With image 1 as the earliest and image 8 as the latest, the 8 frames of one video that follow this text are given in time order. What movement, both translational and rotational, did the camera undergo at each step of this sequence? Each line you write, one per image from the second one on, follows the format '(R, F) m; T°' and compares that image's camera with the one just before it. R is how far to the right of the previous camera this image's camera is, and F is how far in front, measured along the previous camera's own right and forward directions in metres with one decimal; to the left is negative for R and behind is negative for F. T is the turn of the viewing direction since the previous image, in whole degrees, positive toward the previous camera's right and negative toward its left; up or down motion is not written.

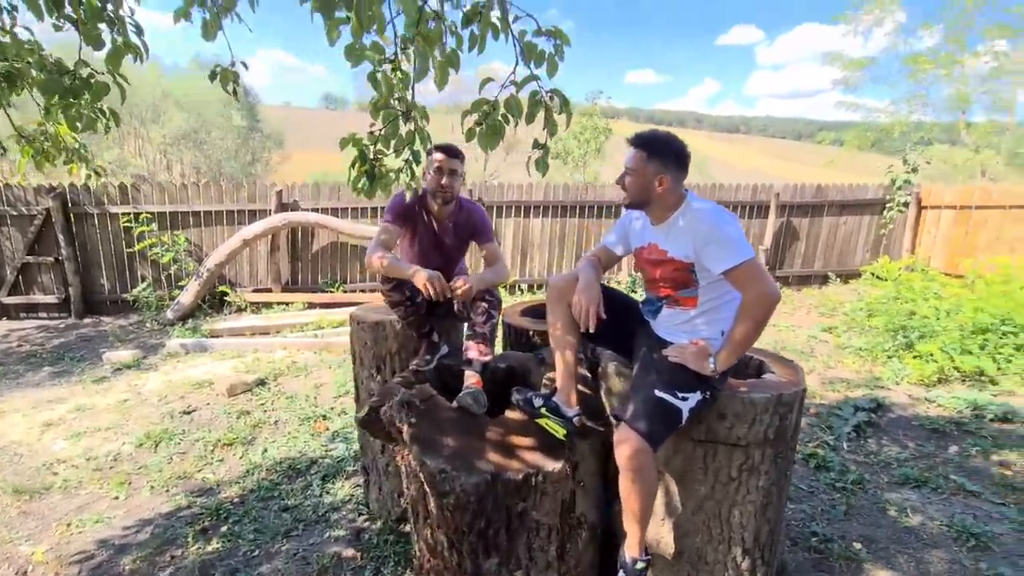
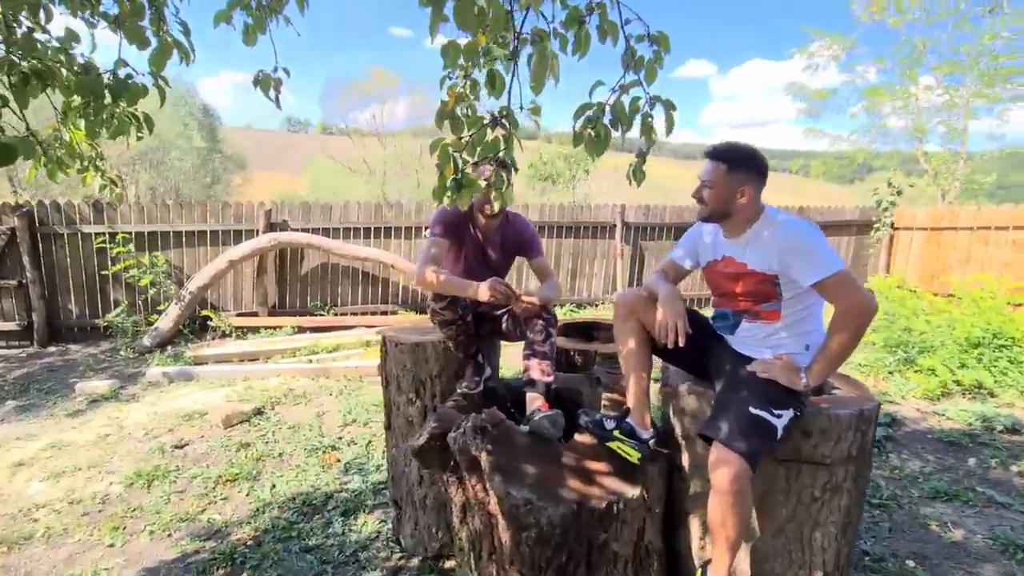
(-0.5, +0.2) m; +5°
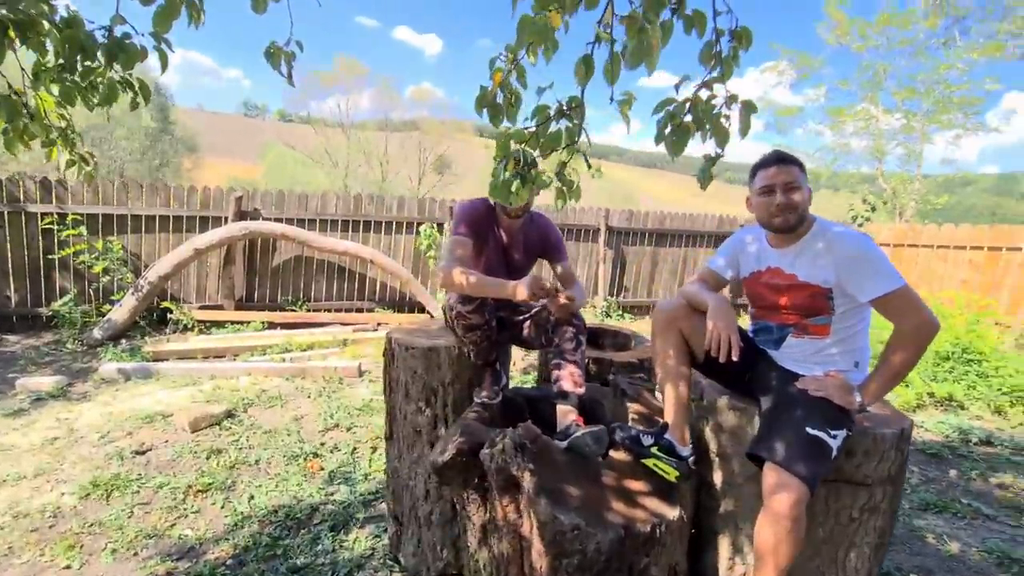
(-0.3, +0.2) m; +5°
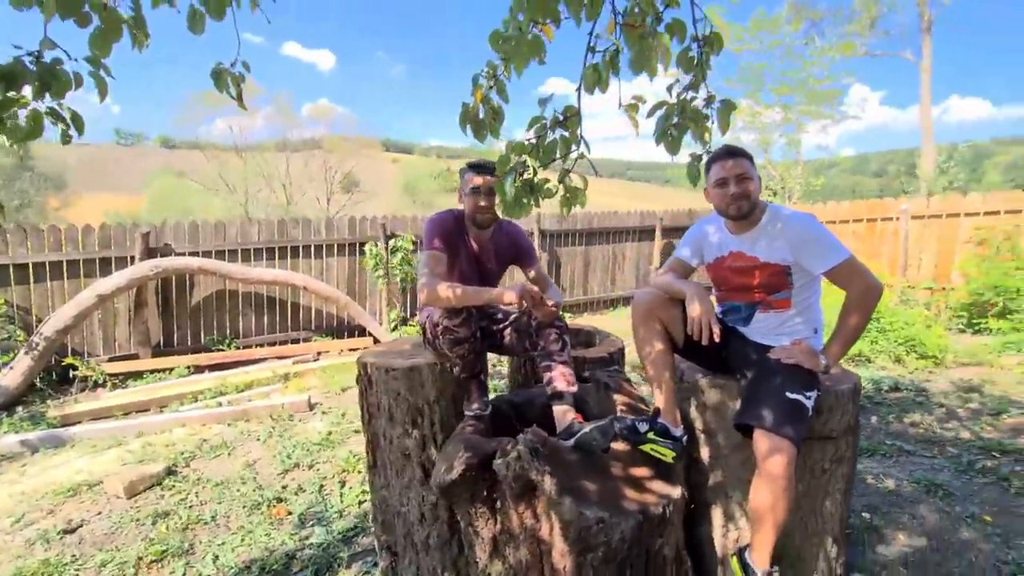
(-0.3, 0.0) m; +10°
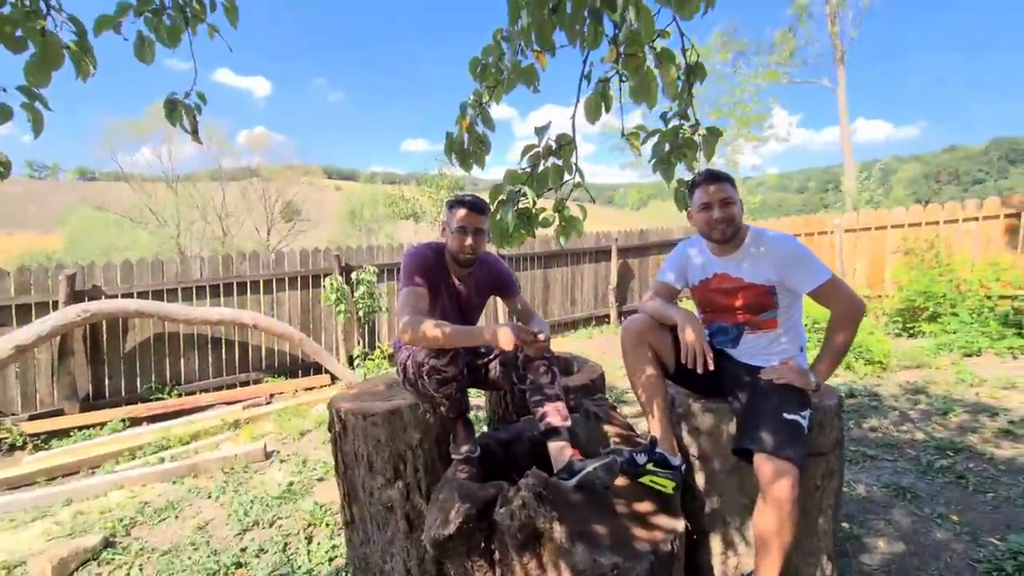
(-0.2, +0.1) m; +6°
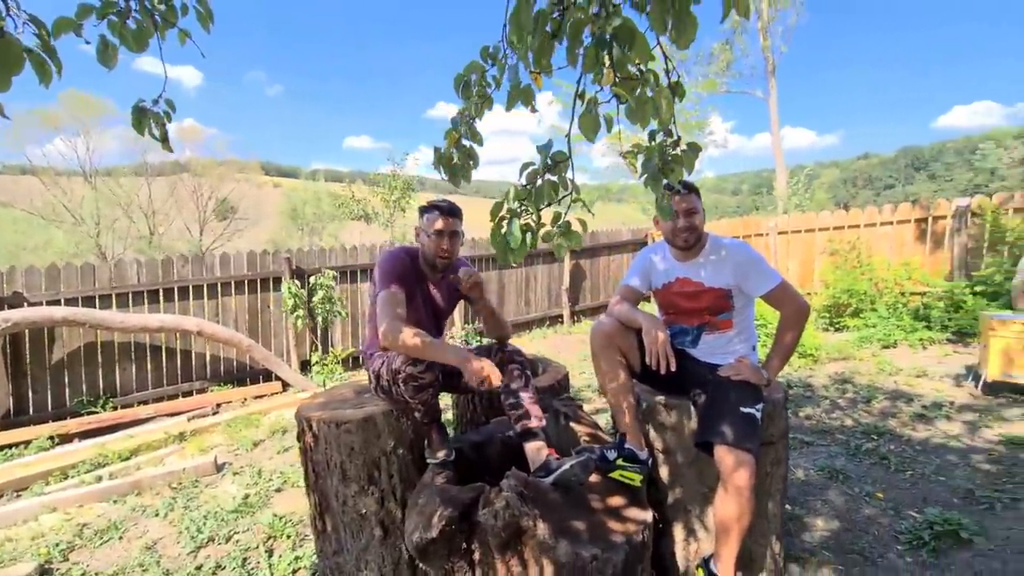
(-0.1, -0.1) m; +6°
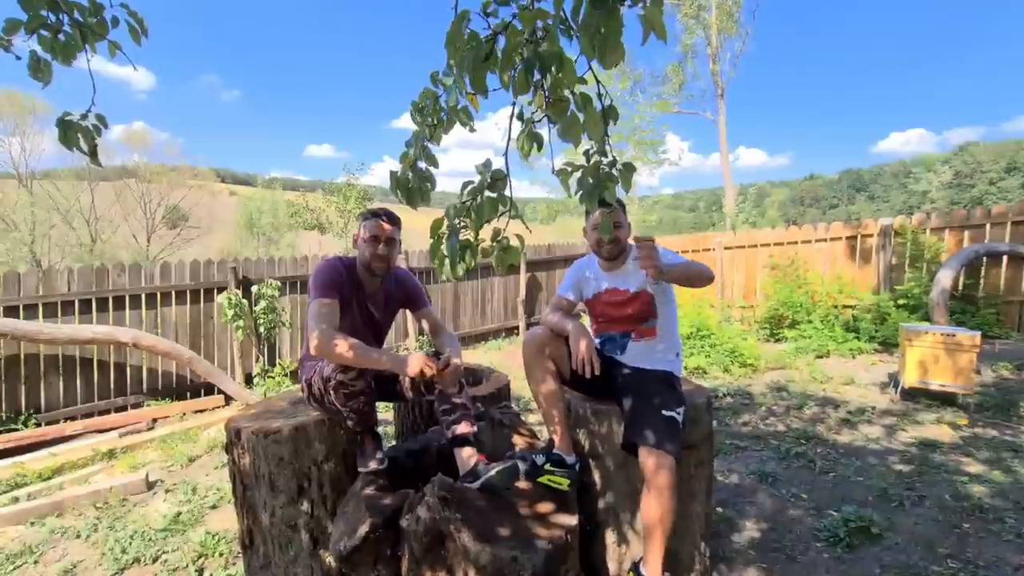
(+0.1, -0.1) m; +4°
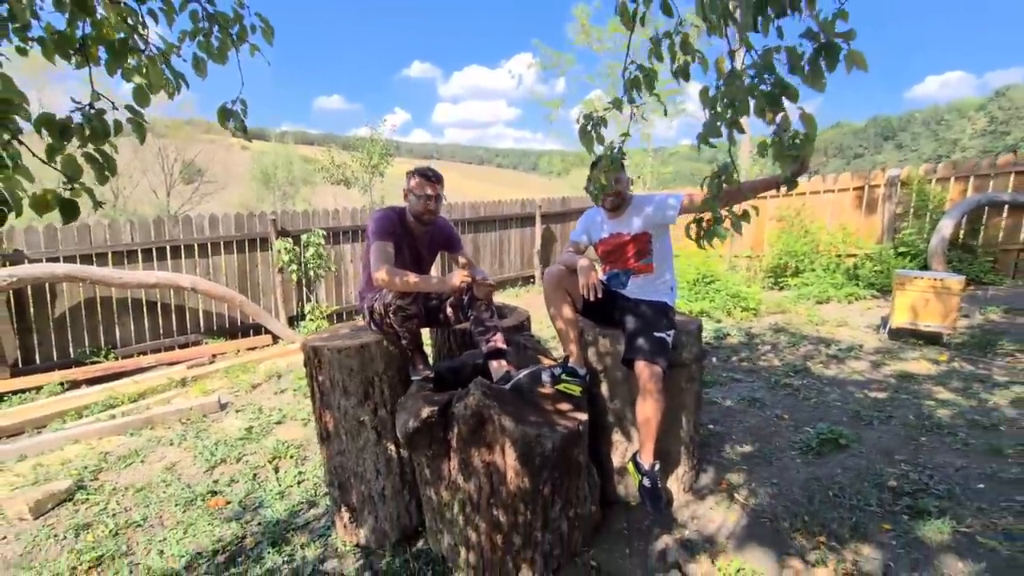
(0.0, -0.6) m; -2°
